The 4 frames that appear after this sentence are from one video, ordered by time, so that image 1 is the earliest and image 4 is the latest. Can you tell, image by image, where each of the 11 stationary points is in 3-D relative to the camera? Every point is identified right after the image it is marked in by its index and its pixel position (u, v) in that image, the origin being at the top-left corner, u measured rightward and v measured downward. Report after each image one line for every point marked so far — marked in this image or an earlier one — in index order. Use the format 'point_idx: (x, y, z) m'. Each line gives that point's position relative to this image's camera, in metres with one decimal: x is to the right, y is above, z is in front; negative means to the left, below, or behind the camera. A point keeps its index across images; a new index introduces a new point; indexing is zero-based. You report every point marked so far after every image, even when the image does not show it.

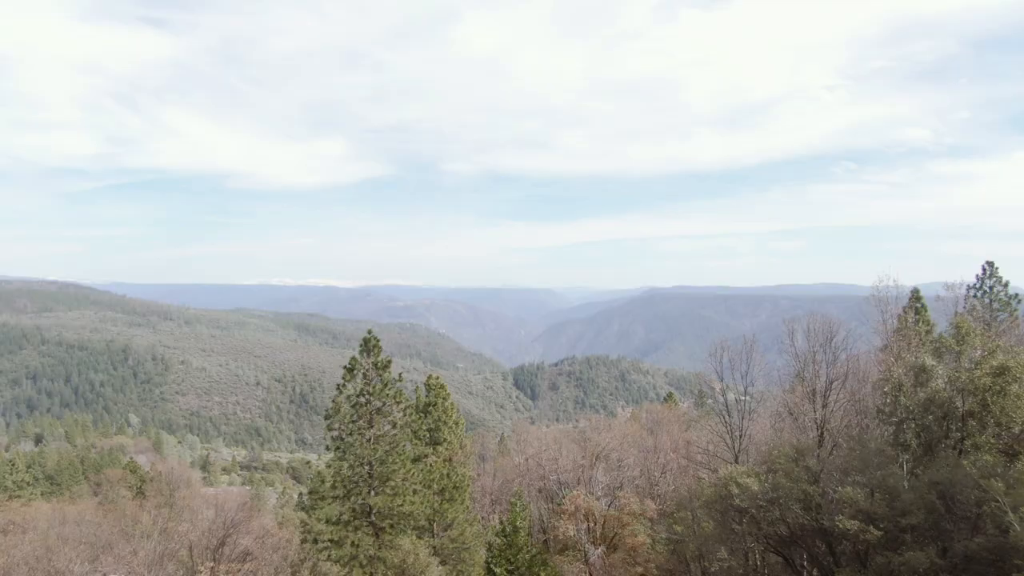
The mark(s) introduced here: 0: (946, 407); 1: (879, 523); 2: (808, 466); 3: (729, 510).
0: (+10.1, -2.8, +11.7) m
1: (+7.4, -4.8, +10.2) m
2: (+6.8, -4.1, +11.6) m
3: (+5.3, -5.3, +12.1) m
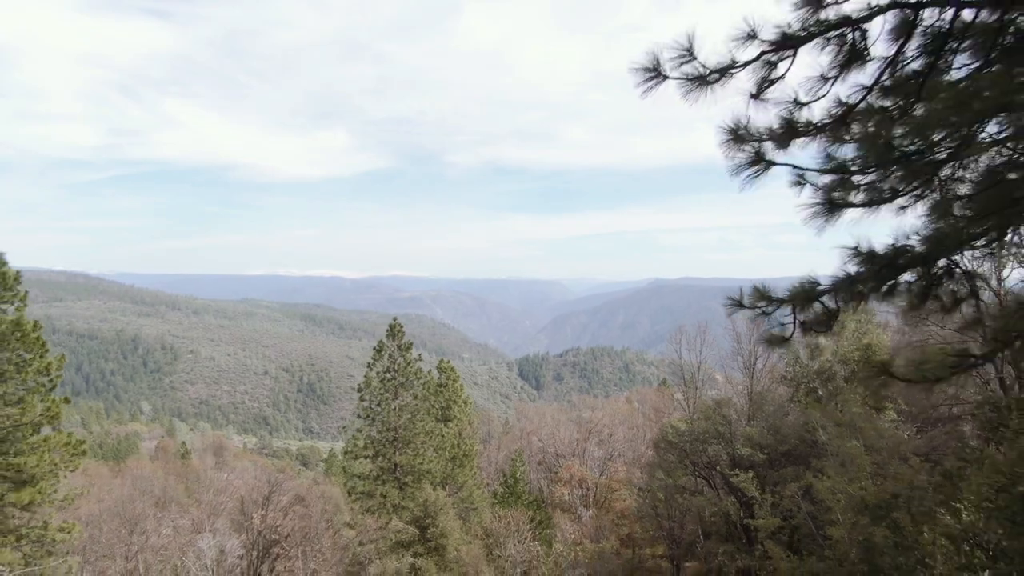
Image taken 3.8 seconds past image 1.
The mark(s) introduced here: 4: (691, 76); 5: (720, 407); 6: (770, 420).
0: (+10.1, -2.7, +16.1) m
1: (+7.4, -4.7, +14.7) m
2: (+6.8, -4.0, +16.1) m
3: (+5.3, -5.2, +16.6) m
4: (+1.1, +1.3, +3.2) m
5: (+6.8, -3.9, +16.5) m
6: (+7.7, -4.0, +15.1) m
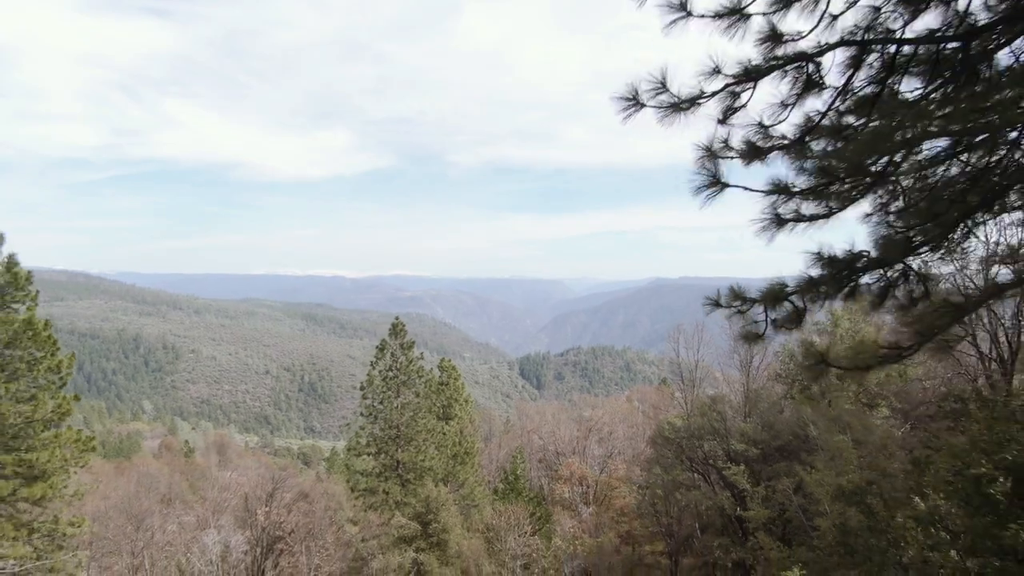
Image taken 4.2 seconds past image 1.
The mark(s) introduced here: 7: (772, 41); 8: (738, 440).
0: (+10.1, -2.7, +16.4) m
1: (+7.4, -4.7, +15.0) m
2: (+6.8, -4.0, +16.4) m
3: (+5.3, -5.2, +16.9) m
4: (+1.1, +1.3, +3.6) m
5: (+6.8, -3.9, +16.8) m
6: (+7.7, -3.9, +15.4) m
7: (+1.4, +1.3, +2.7) m
8: (+6.9, -4.6, +15.2) m
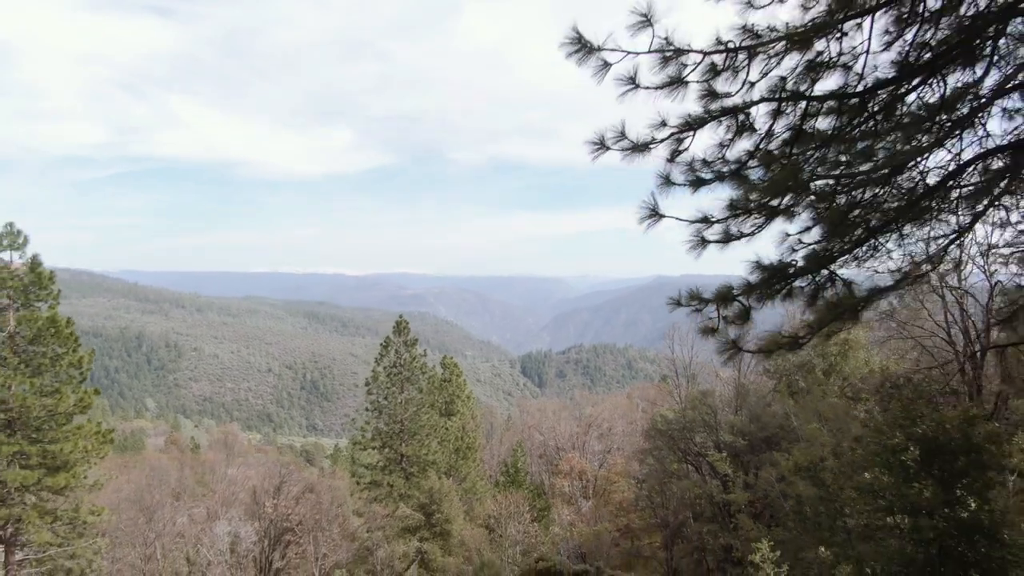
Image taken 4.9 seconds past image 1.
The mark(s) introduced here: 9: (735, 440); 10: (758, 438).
0: (+10.1, -2.7, +17.2) m
1: (+7.4, -4.7, +15.8) m
2: (+6.8, -4.0, +17.2) m
3: (+5.3, -5.1, +17.7) m
4: (+1.0, +1.3, +4.4) m
5: (+6.8, -3.8, +17.6) m
6: (+7.7, -3.9, +16.2) m
7: (+1.4, +1.3, +3.5) m
8: (+6.9, -4.6, +16.0) m
9: (+7.0, -4.7, +15.7) m
10: (+7.6, -4.6, +15.6) m
